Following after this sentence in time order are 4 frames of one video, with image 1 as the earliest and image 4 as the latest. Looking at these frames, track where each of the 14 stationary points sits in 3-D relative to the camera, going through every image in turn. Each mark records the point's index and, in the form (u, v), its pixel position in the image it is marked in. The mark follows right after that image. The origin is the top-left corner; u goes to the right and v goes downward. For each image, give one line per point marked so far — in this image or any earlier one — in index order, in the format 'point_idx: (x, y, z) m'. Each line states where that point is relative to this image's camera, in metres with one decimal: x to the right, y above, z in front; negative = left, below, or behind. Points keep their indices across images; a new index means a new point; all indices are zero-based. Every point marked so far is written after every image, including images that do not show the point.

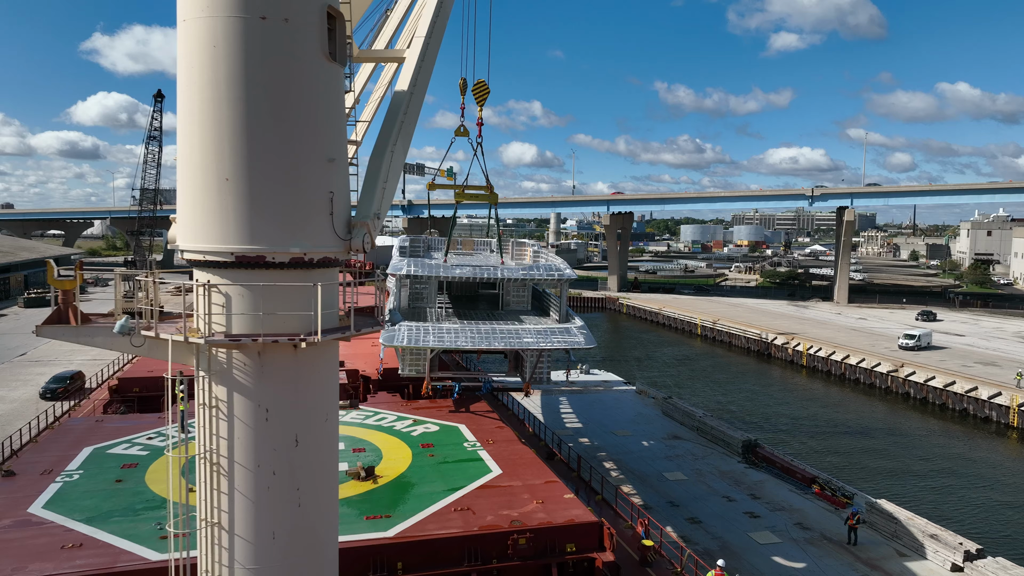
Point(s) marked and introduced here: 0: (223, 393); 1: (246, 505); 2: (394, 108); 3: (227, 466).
0: (-3.0, -1.1, +6.3) m
1: (-2.8, -2.3, +6.3) m
2: (-1.5, +2.3, +7.9) m
3: (-3.0, -1.9, +6.3) m
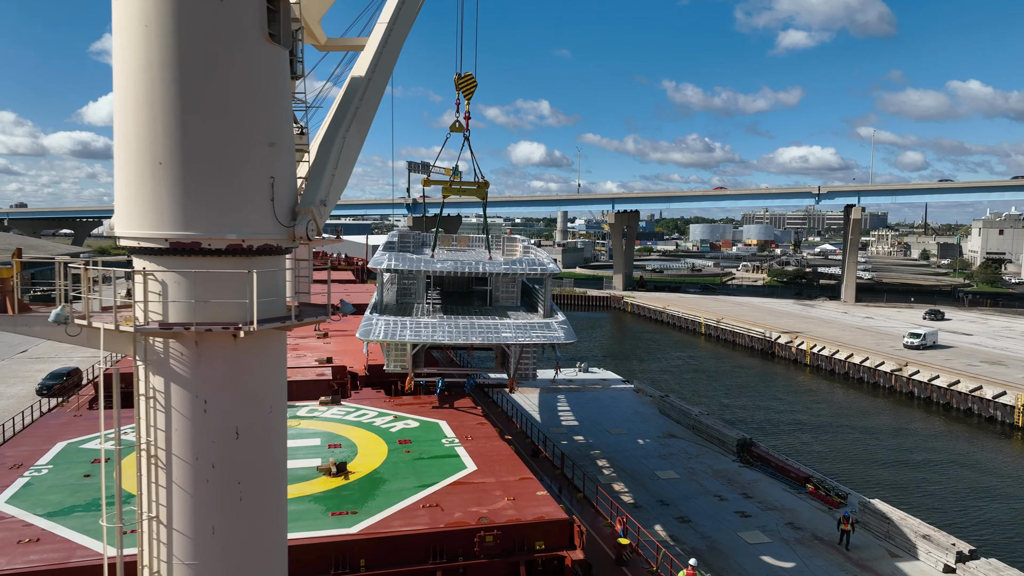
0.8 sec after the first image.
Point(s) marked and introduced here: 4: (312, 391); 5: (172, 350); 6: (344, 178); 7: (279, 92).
0: (-3.5, -1.0, +6.1) m
1: (-3.3, -2.1, +6.2) m
2: (-2.1, +2.4, +7.7) m
3: (-3.5, -1.7, +6.2) m
4: (-5.8, -3.0, +17.7) m
5: (-3.4, -0.6, +6.0) m
6: (-2.1, +1.3, +7.4) m
7: (-2.4, +2.1, +6.4) m
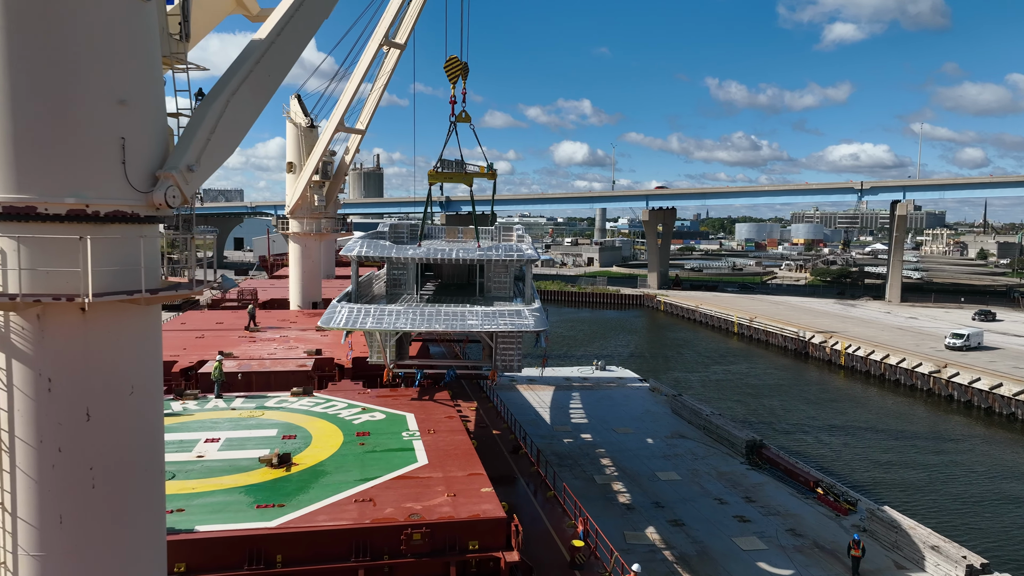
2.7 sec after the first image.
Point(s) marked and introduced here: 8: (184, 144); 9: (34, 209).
0: (-4.7, -0.7, +5.7) m
1: (-4.5, -1.9, +5.7) m
2: (-3.2, +2.7, +7.2) m
3: (-4.7, -1.4, +5.7) m
4: (-6.4, -2.7, +17.4) m
5: (-4.6, -0.3, +5.6) m
6: (-3.2, +1.6, +6.9) m
7: (-3.6, +2.3, +5.9) m
8: (-3.4, +1.5, +6.4) m
9: (-4.3, +0.7, +5.5) m
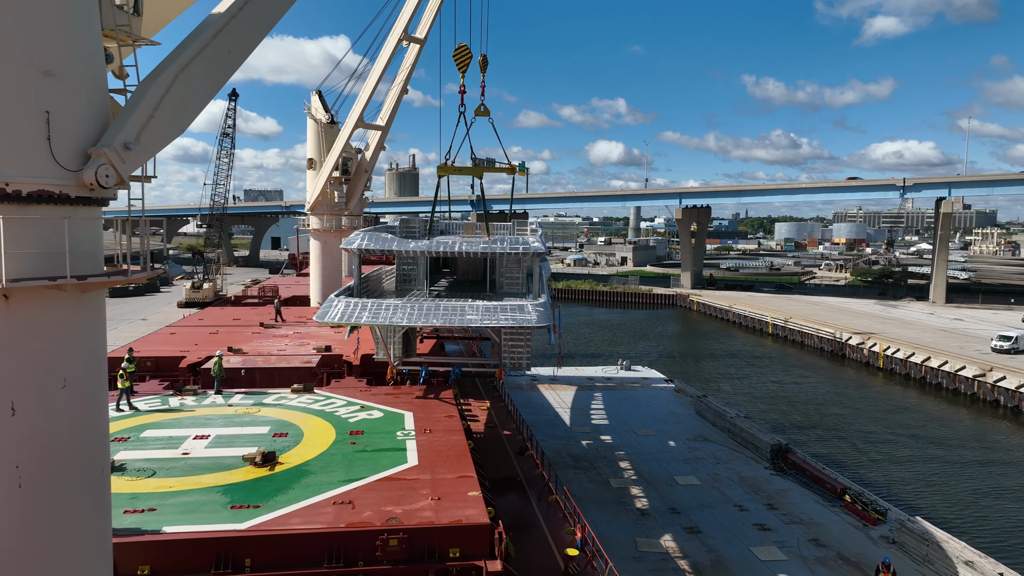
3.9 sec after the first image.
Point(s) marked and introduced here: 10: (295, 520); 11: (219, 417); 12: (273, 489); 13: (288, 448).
0: (-5.2, -0.5, +5.3) m
1: (-4.9, -1.7, +5.4) m
2: (-3.5, +2.9, +6.8) m
3: (-5.1, -1.3, +5.4) m
4: (-6.2, -2.6, +17.2) m
5: (-5.0, -0.2, +5.3) m
6: (-3.5, +1.7, +6.5) m
7: (-4.0, +2.5, +5.5) m
8: (-3.8, +1.6, +6.0) m
9: (-4.7, +0.8, +5.1) m
10: (-3.1, -3.3, +8.7) m
11: (-6.4, -2.8, +13.3) m
12: (-3.8, -3.2, +9.8) m
13: (-4.3, -3.0, +11.6) m
